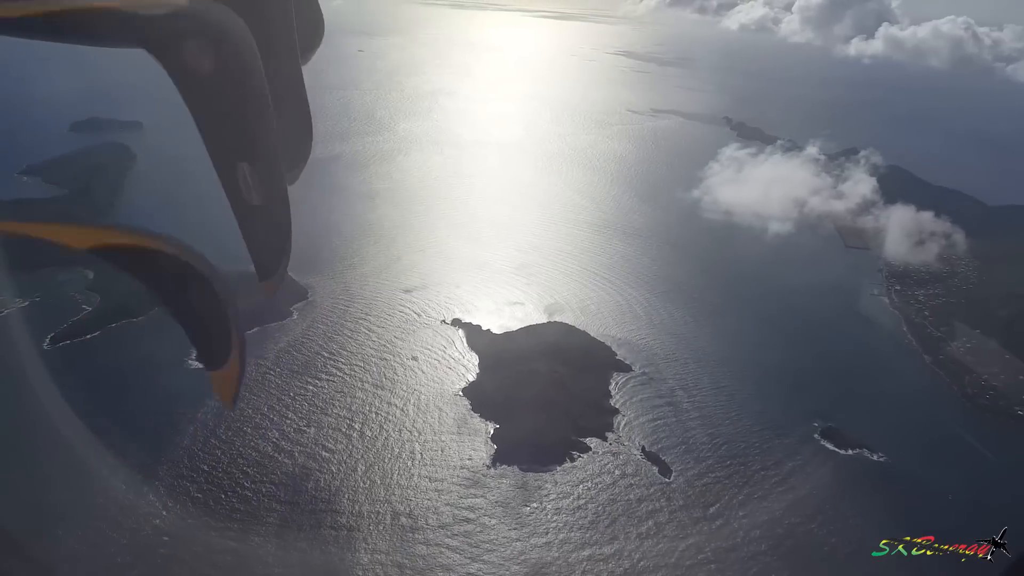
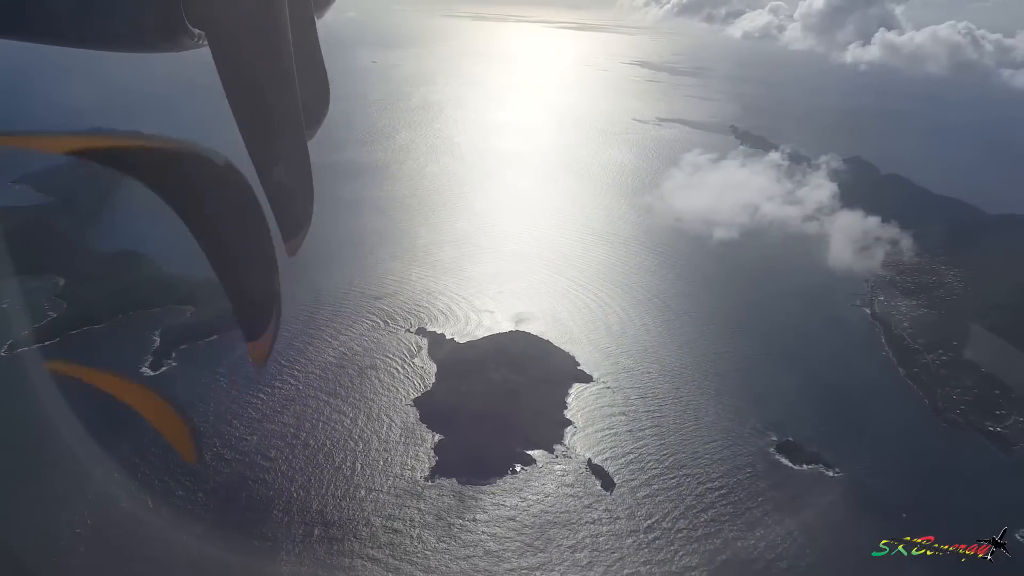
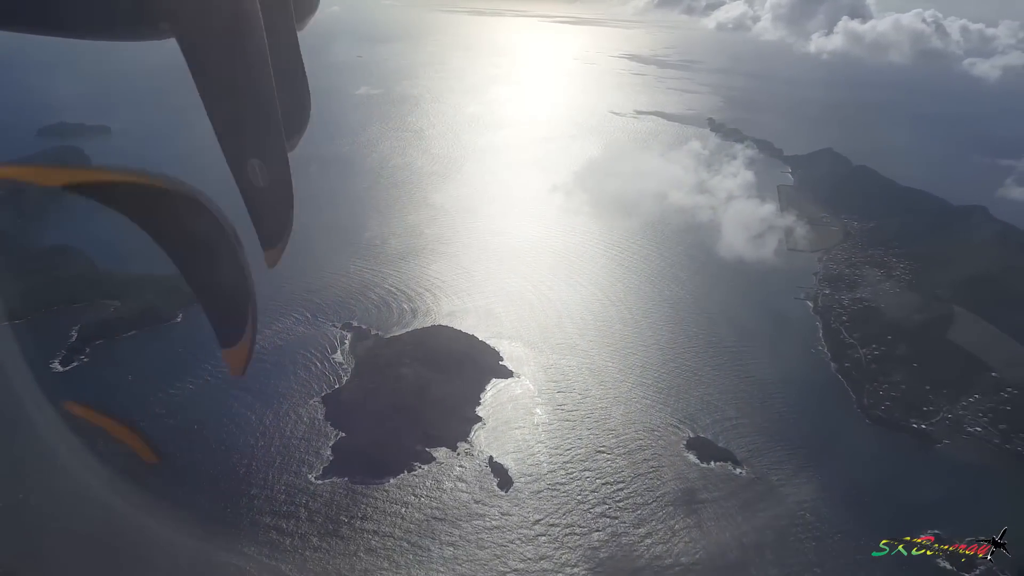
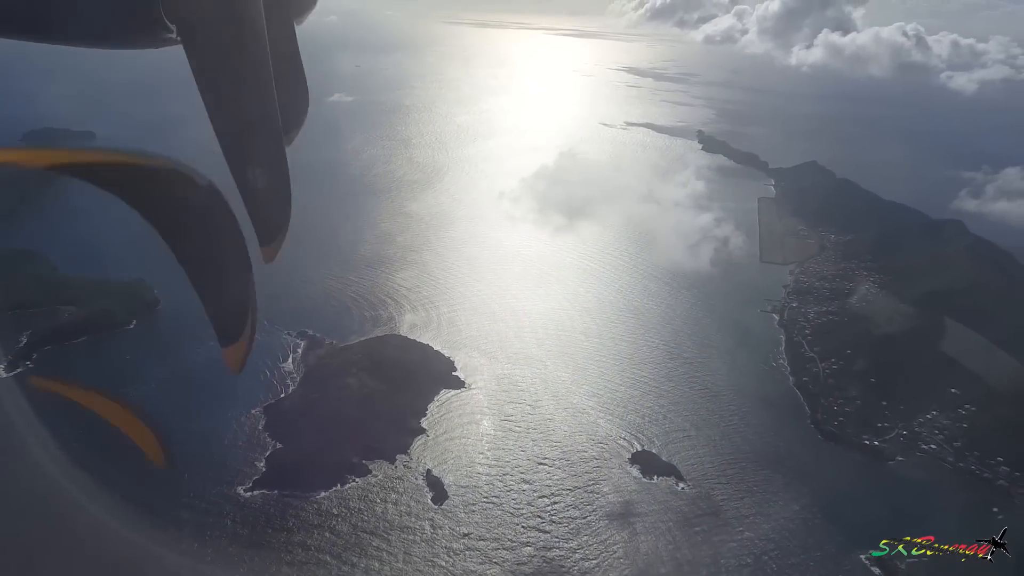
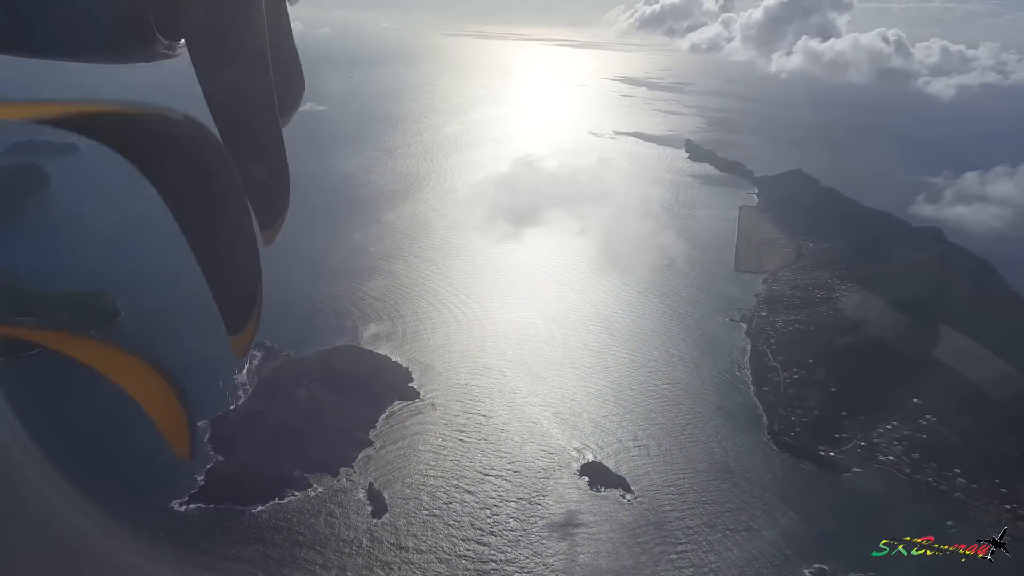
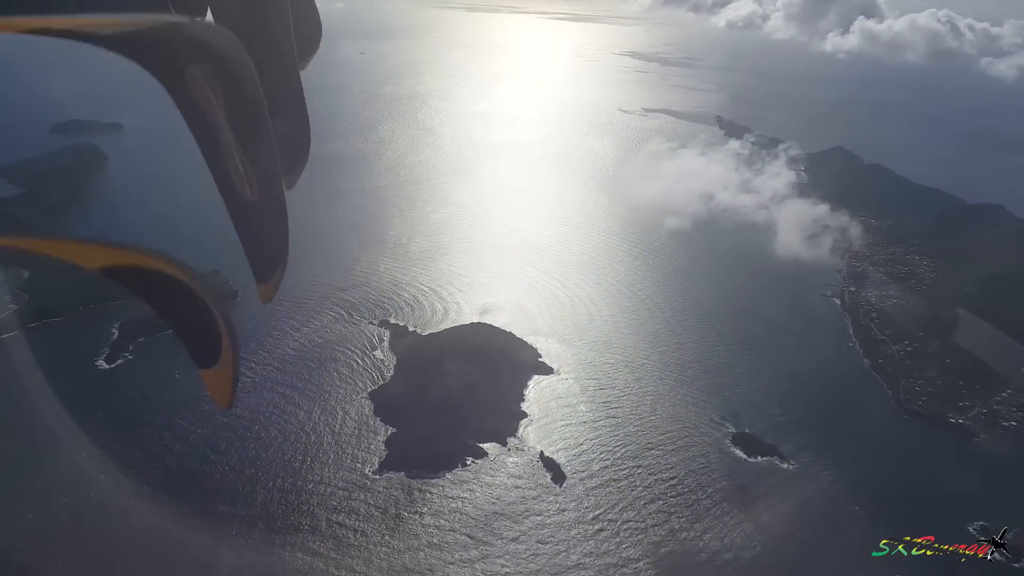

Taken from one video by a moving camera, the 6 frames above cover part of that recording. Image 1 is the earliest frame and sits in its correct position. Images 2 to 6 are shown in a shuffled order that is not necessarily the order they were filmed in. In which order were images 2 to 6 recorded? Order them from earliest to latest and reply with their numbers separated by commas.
2, 6, 3, 4, 5
